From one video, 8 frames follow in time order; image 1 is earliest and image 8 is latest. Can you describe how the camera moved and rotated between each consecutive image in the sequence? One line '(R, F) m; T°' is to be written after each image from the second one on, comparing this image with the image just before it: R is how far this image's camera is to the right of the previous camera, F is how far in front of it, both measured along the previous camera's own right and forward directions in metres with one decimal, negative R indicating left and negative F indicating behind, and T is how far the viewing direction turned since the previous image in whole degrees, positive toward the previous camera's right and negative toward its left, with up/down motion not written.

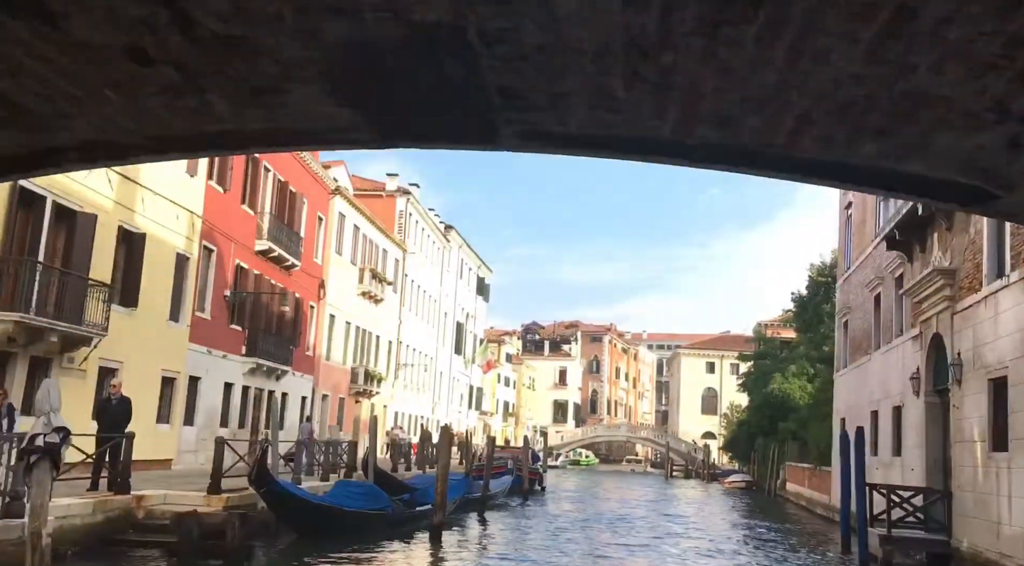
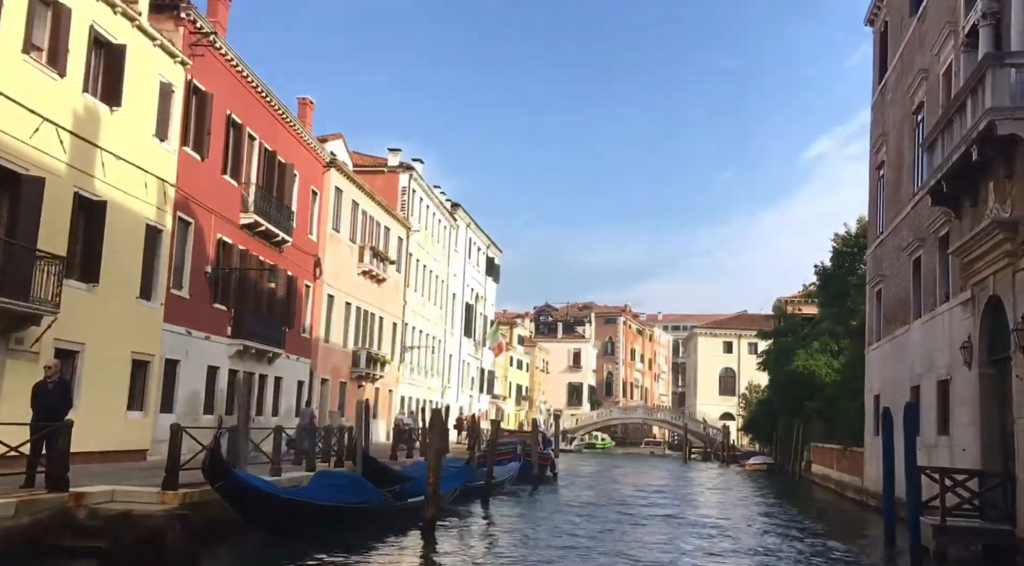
(+0.2, +2.1) m; -1°
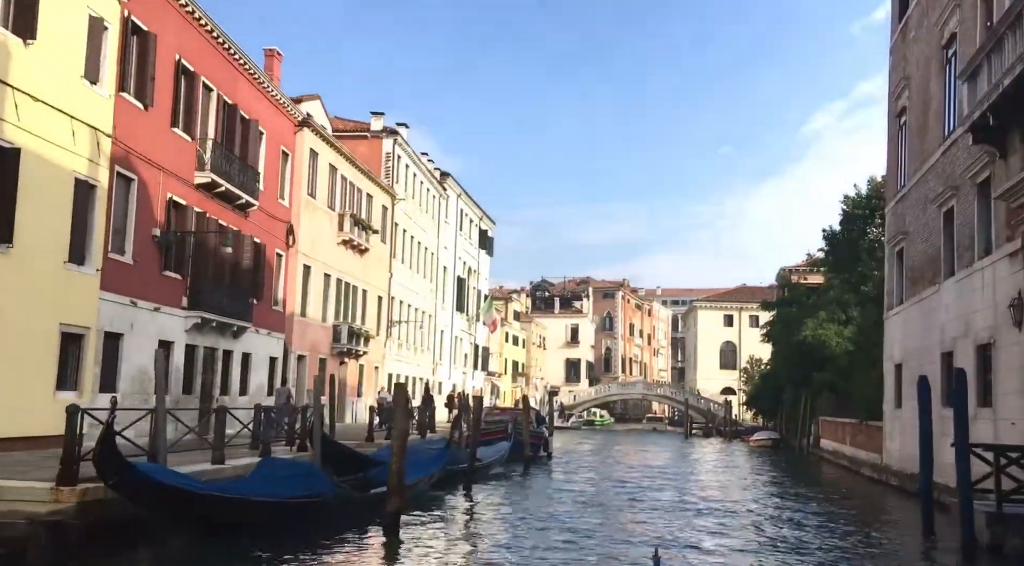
(+0.3, +2.4) m; 0°
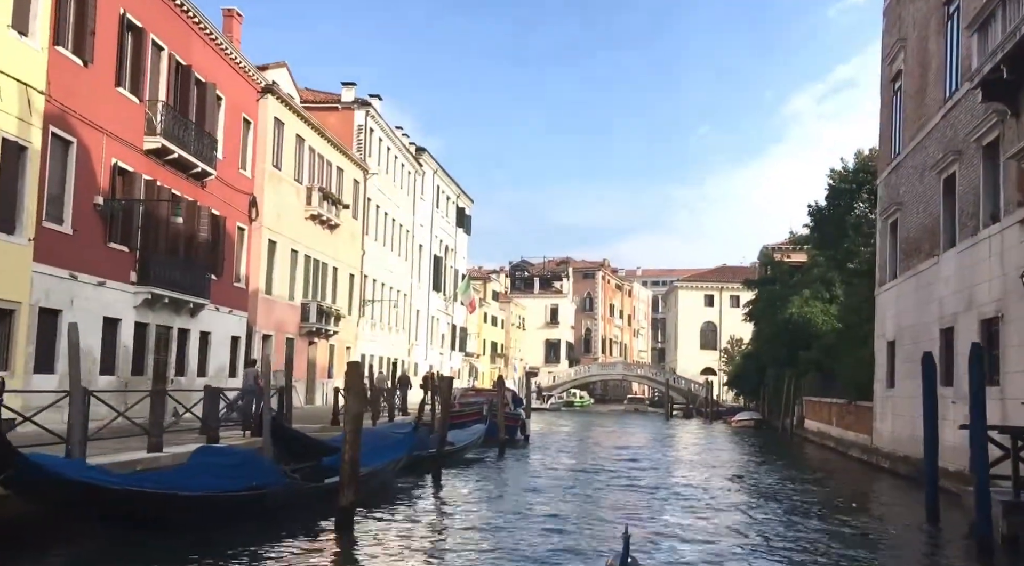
(+0.2, +1.4) m; +1°
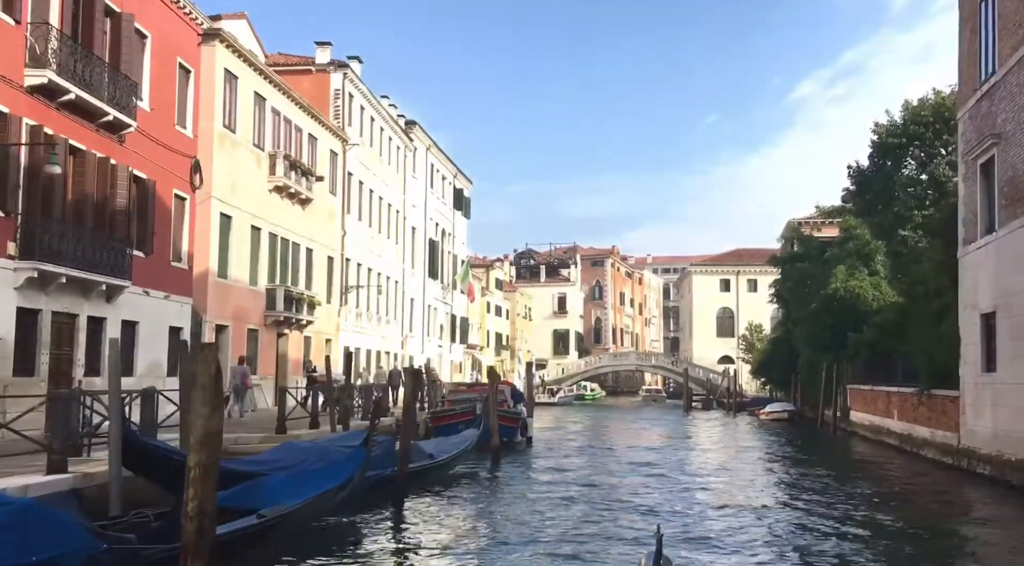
(+0.3, +5.0) m; 0°
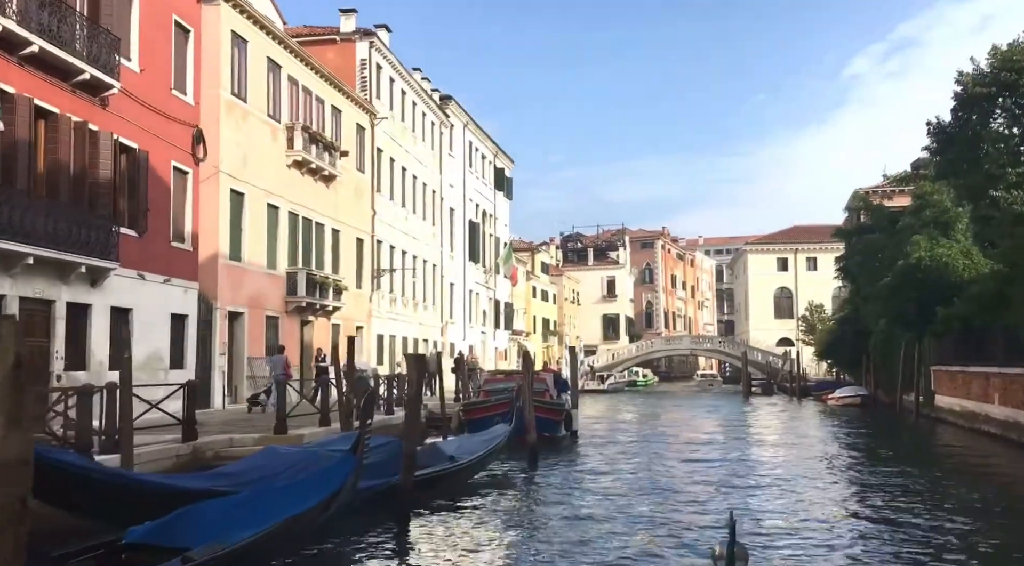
(+0.2, +2.8) m; -3°
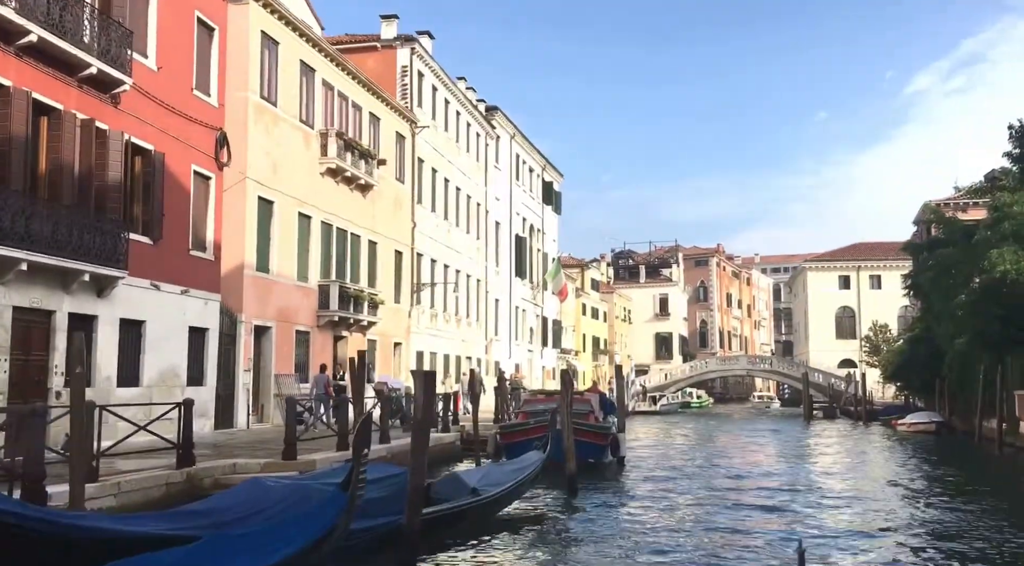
(+0.2, +1.6) m; -3°
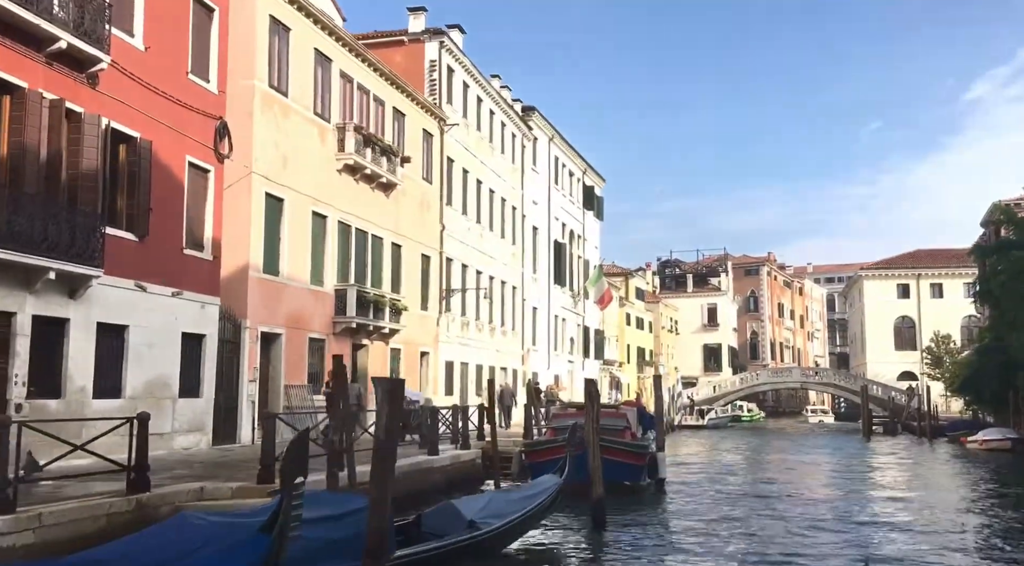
(+0.4, +2.1) m; -3°
